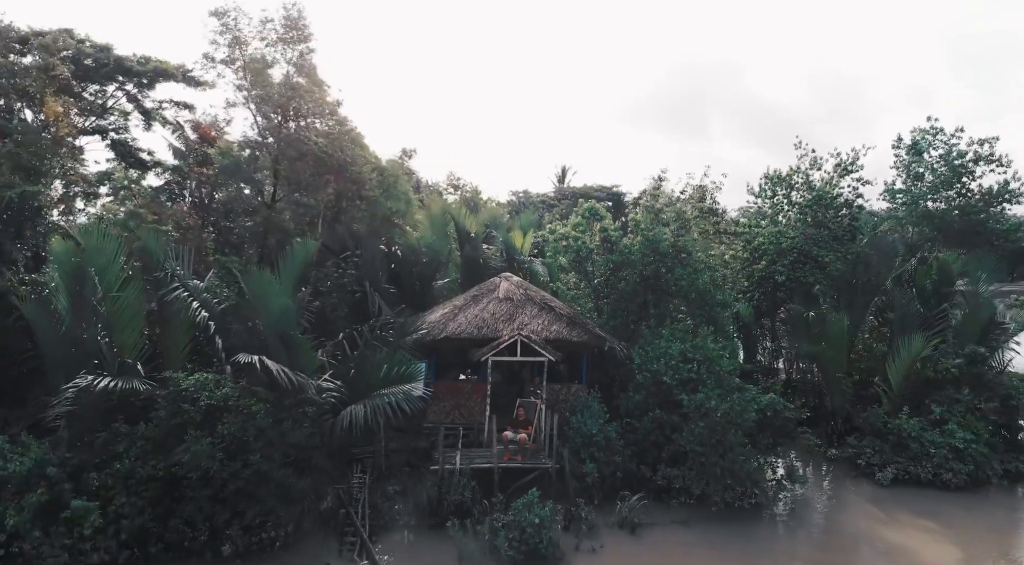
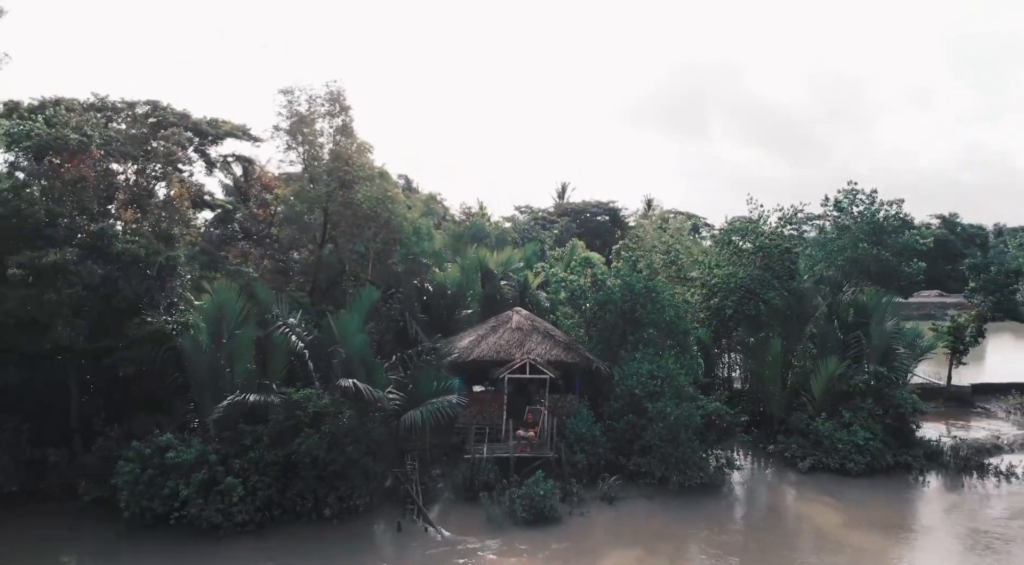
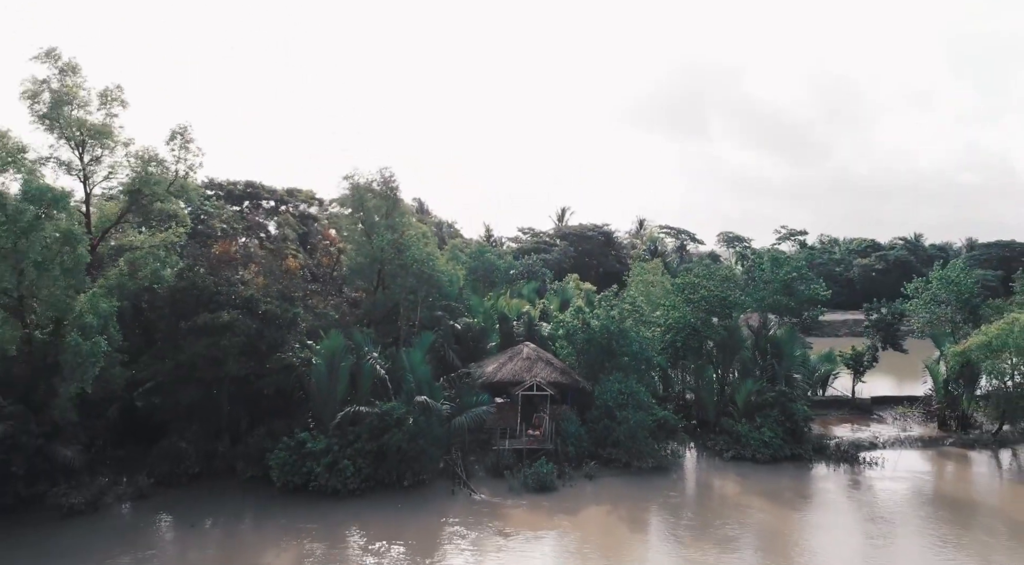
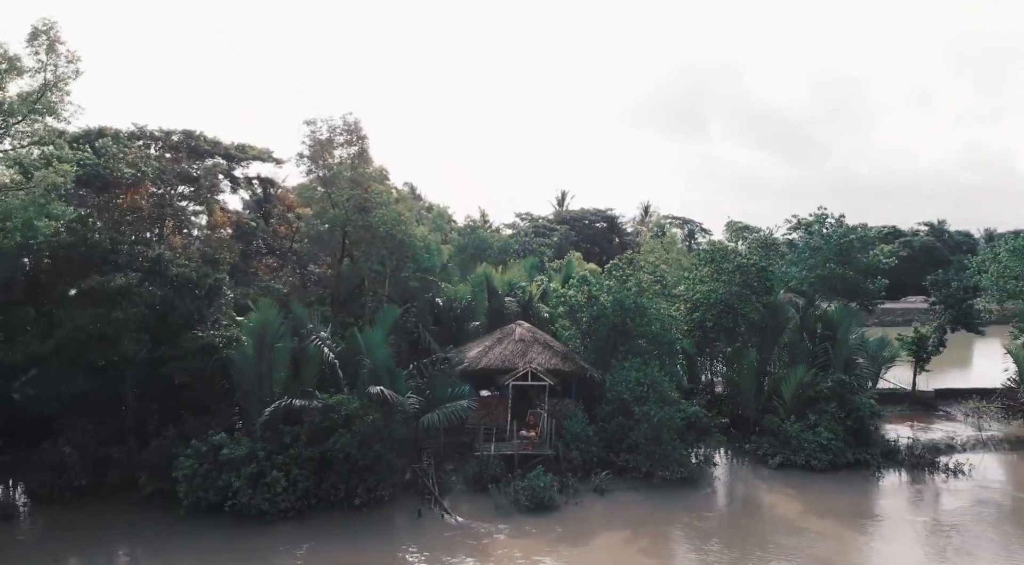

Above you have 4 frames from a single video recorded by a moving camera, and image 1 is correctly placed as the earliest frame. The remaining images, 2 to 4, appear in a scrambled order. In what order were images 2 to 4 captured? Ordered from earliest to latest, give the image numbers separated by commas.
2, 4, 3
